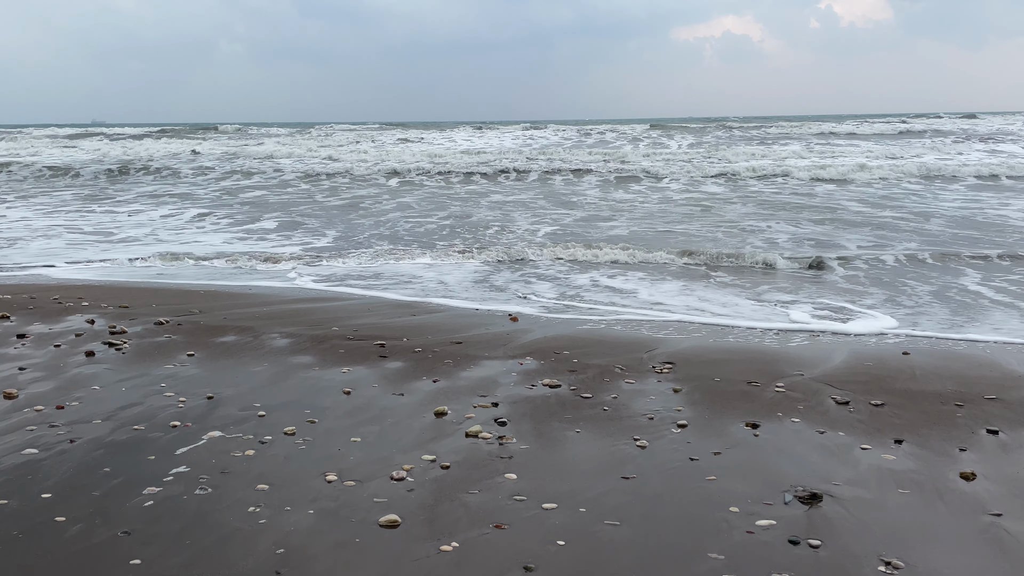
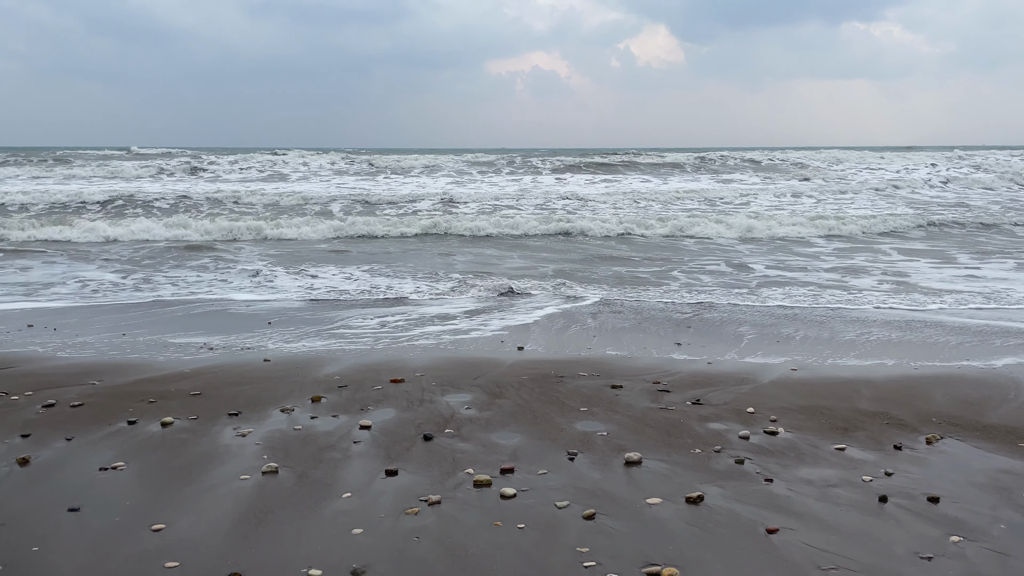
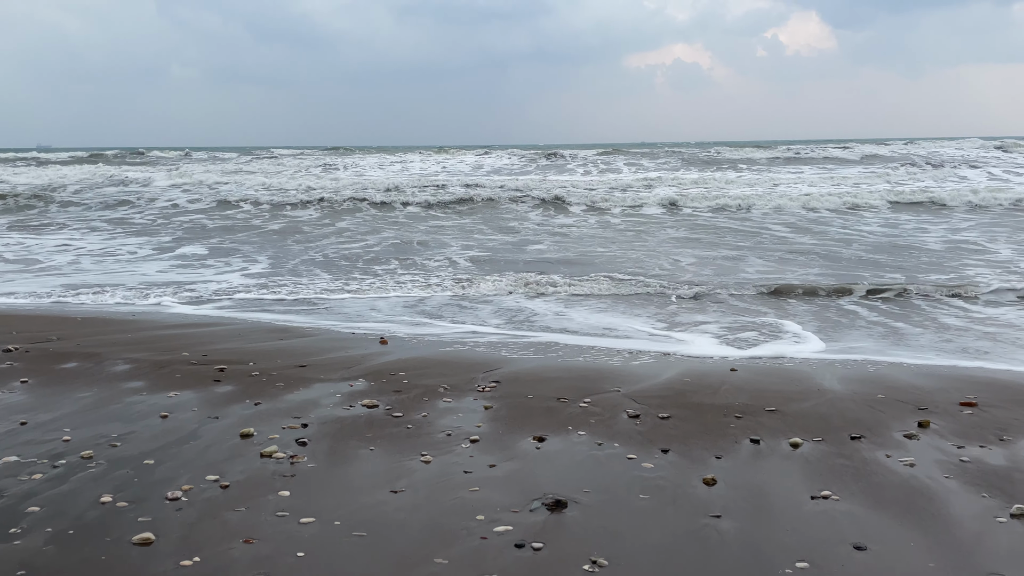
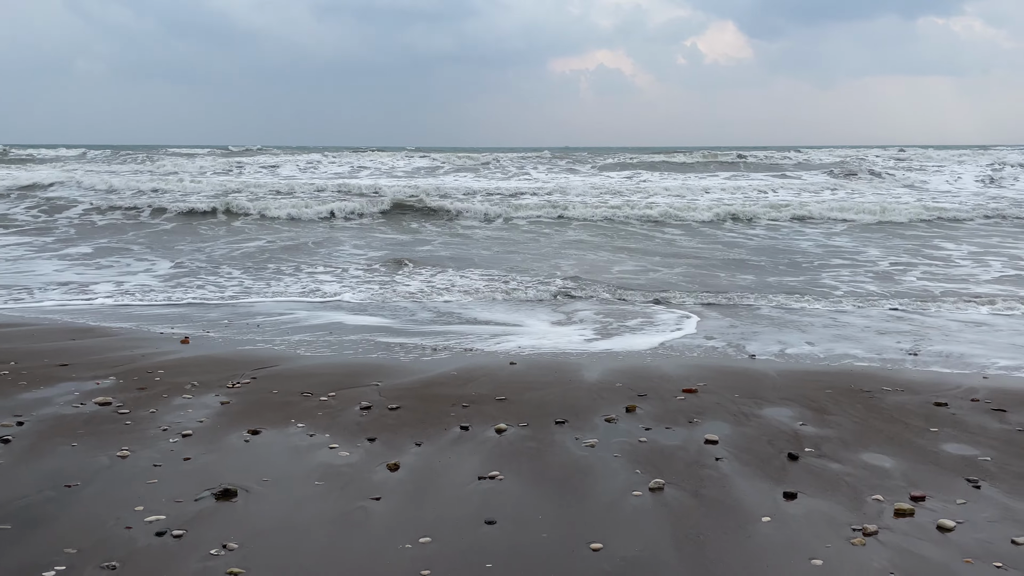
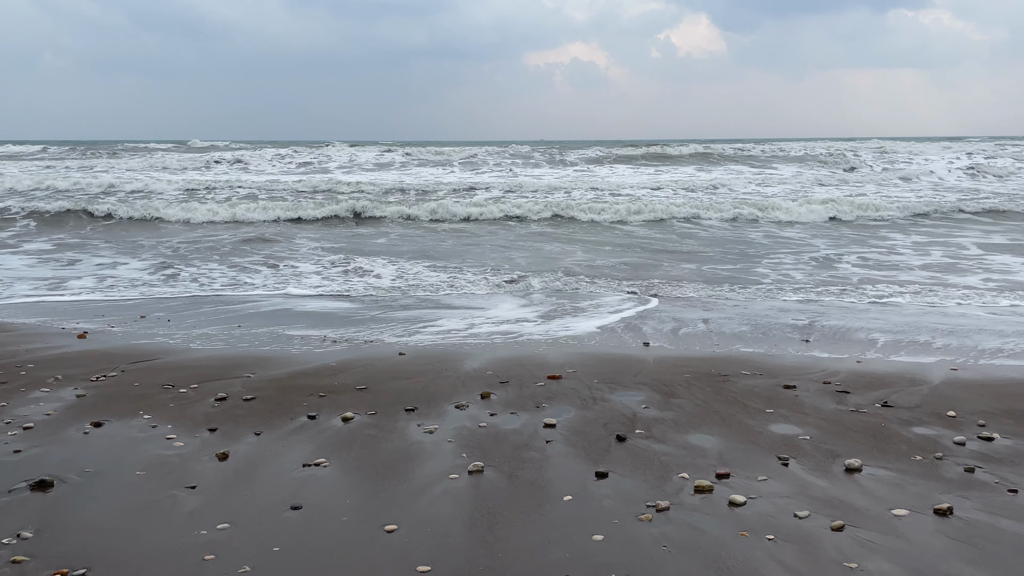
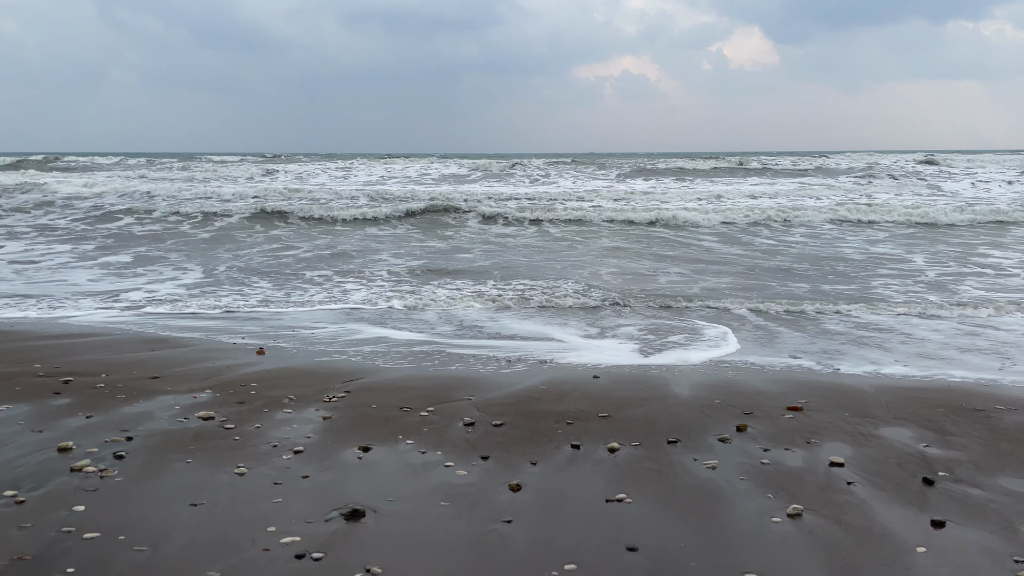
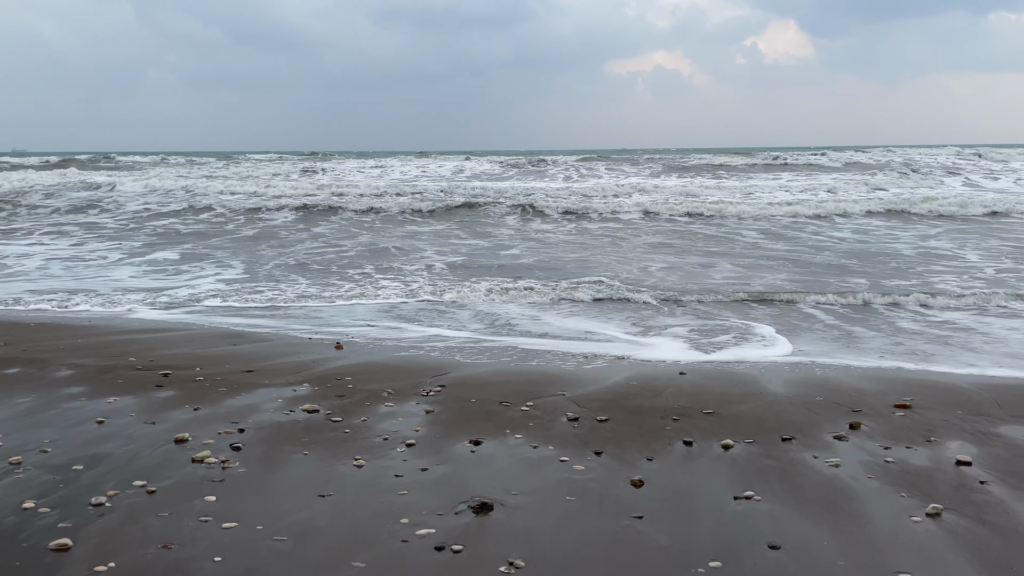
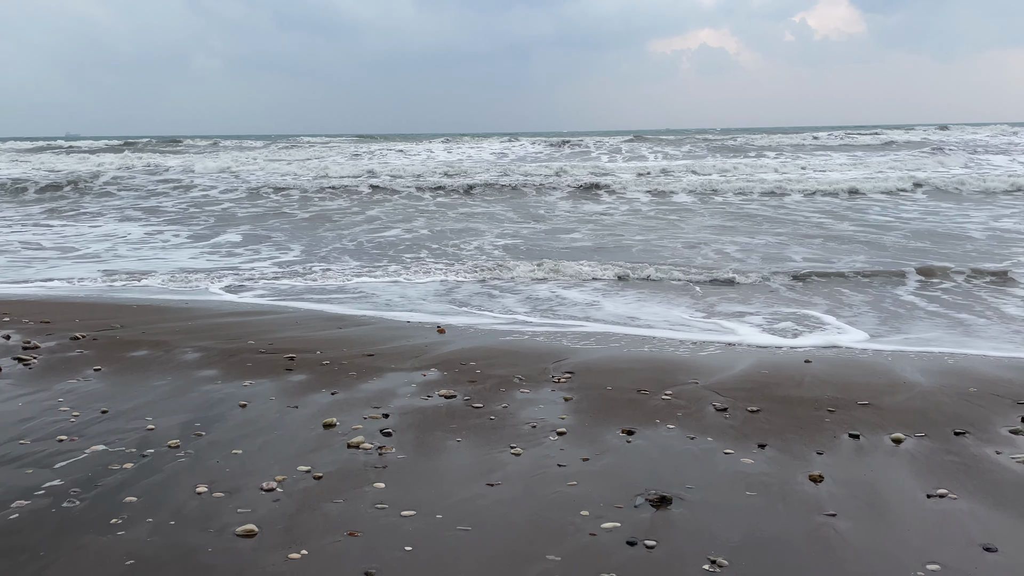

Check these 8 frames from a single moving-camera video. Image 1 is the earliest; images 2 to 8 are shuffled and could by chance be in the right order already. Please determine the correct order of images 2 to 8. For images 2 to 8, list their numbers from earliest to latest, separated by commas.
8, 3, 7, 6, 4, 5, 2
